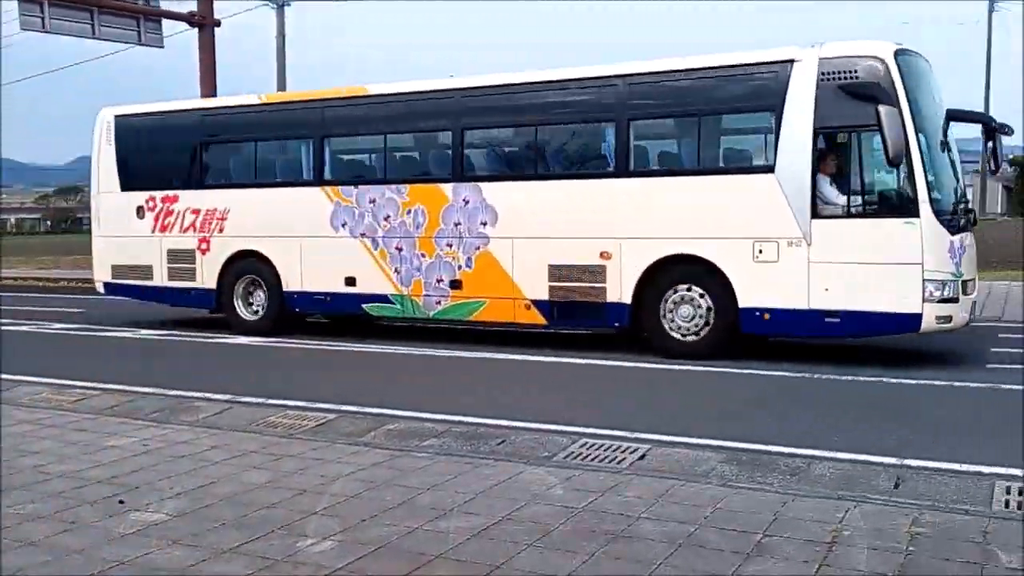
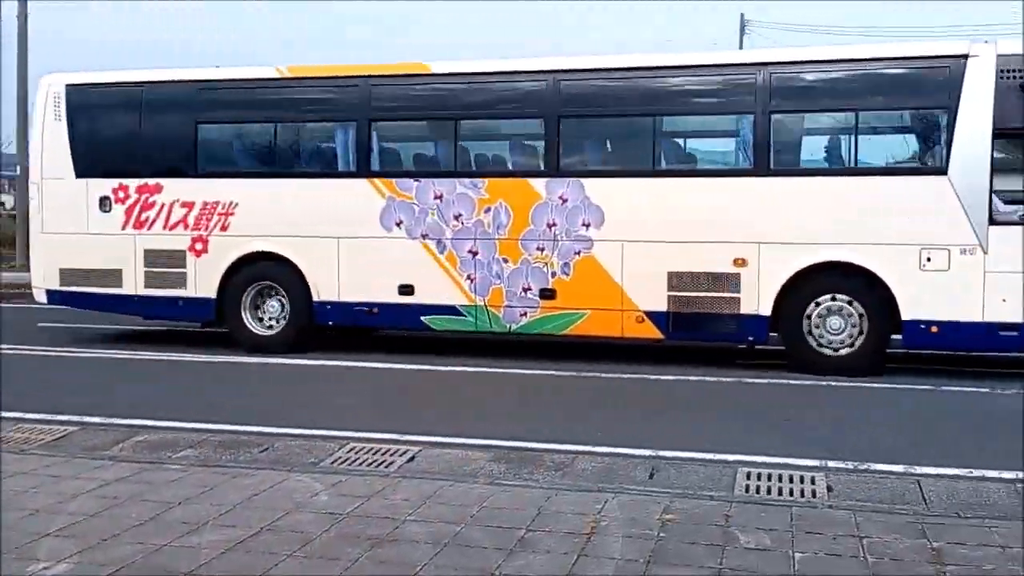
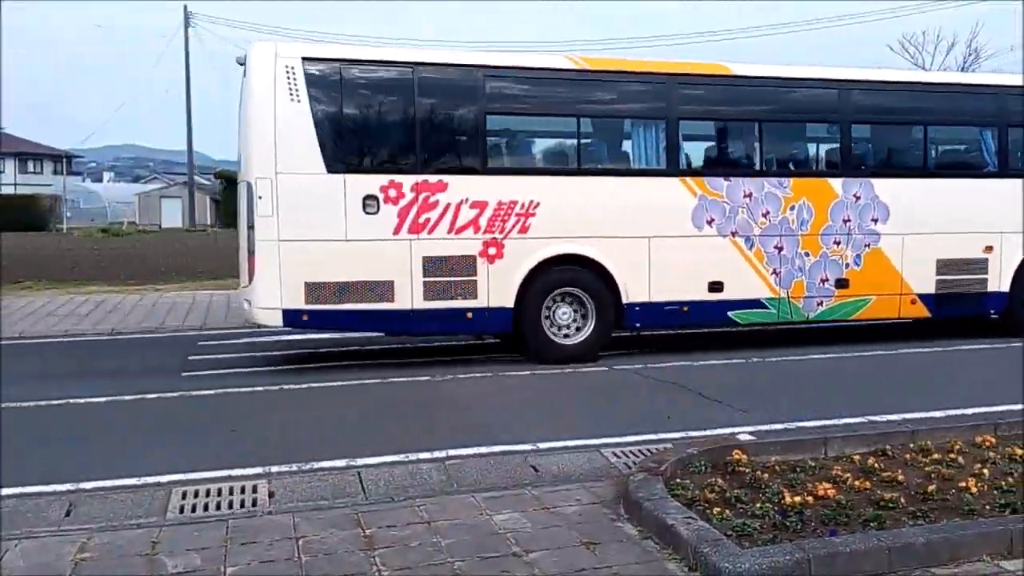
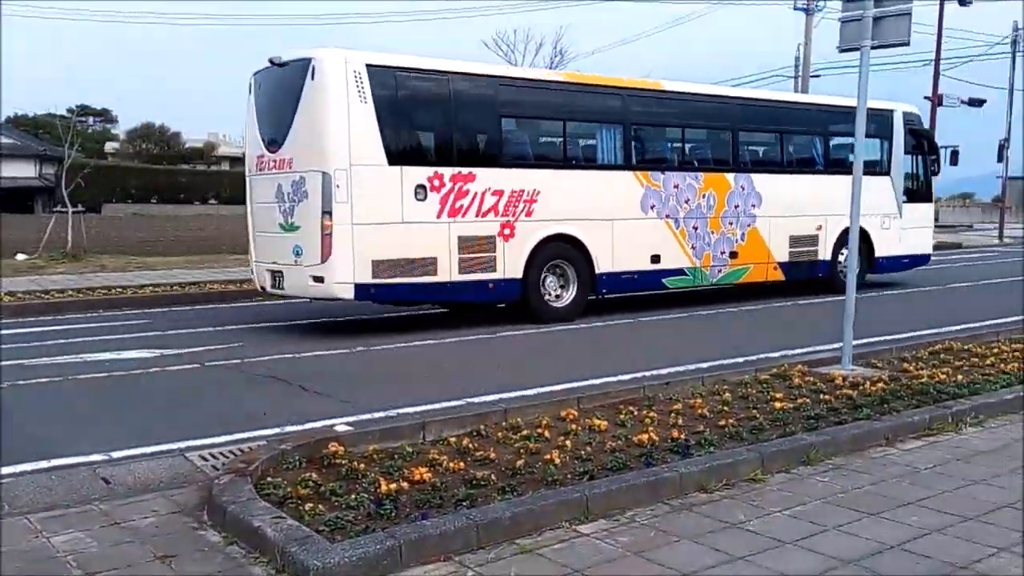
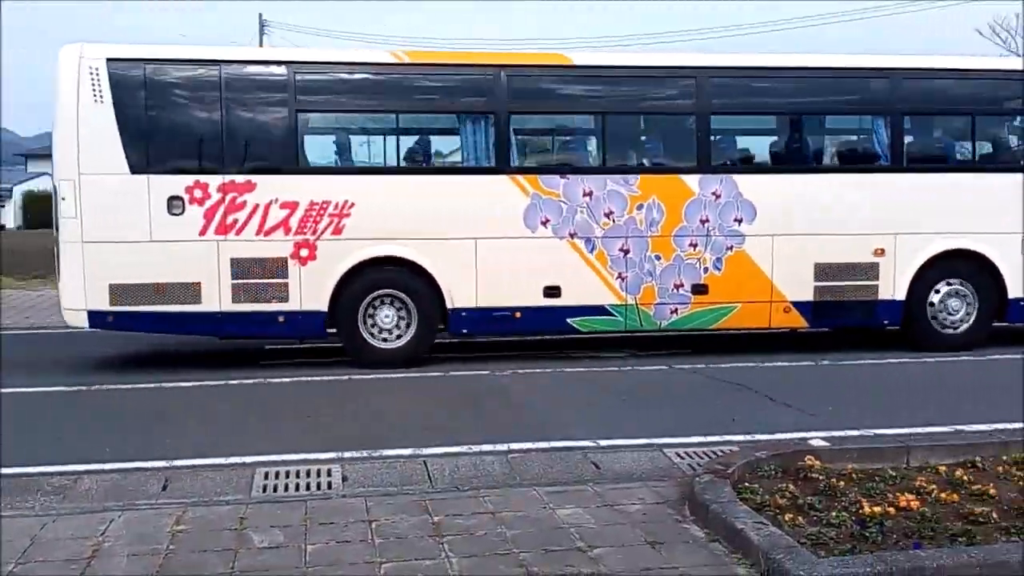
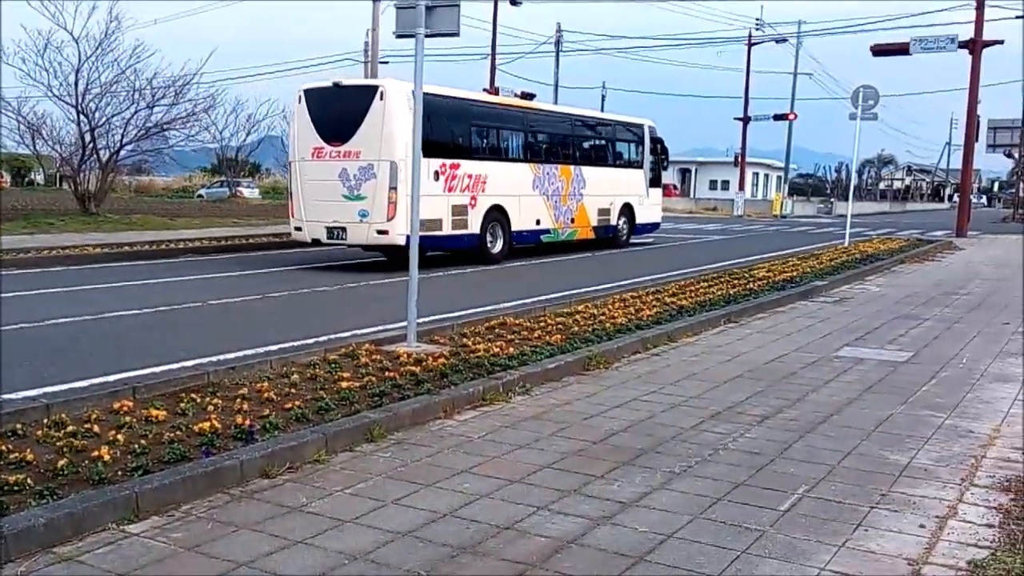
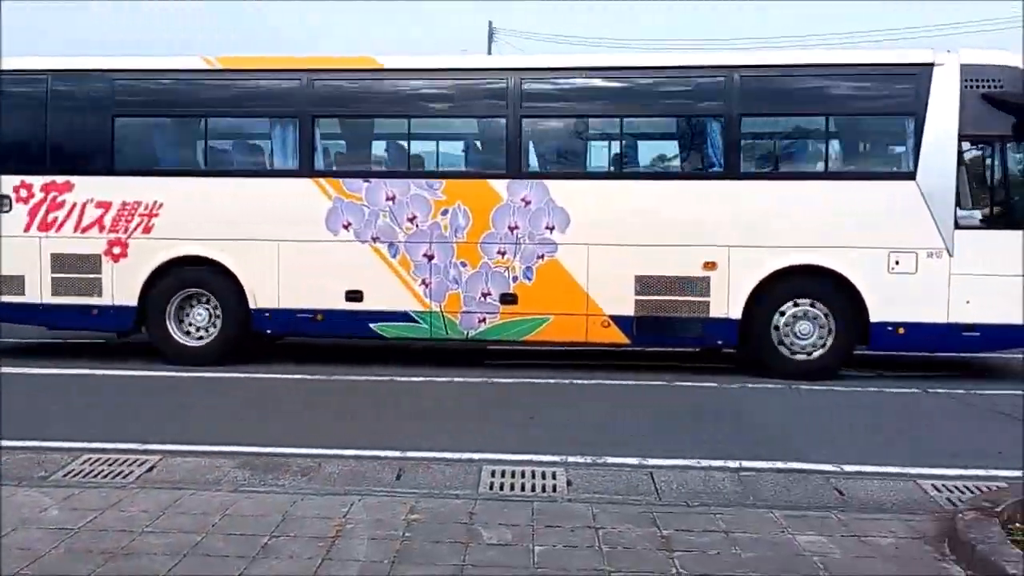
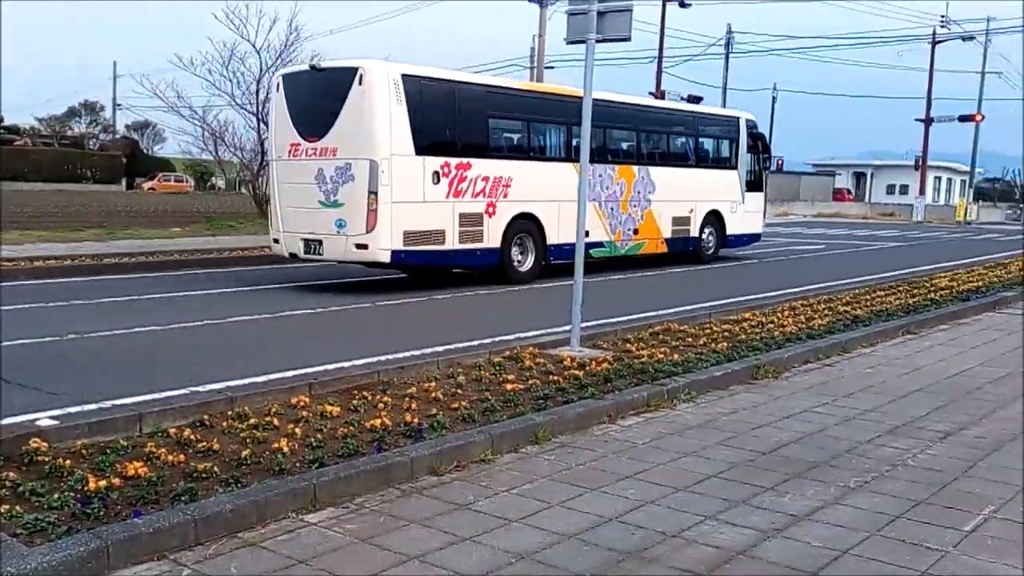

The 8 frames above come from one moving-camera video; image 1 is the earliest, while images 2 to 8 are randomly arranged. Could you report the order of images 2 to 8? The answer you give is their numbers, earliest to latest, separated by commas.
2, 7, 5, 3, 4, 8, 6
